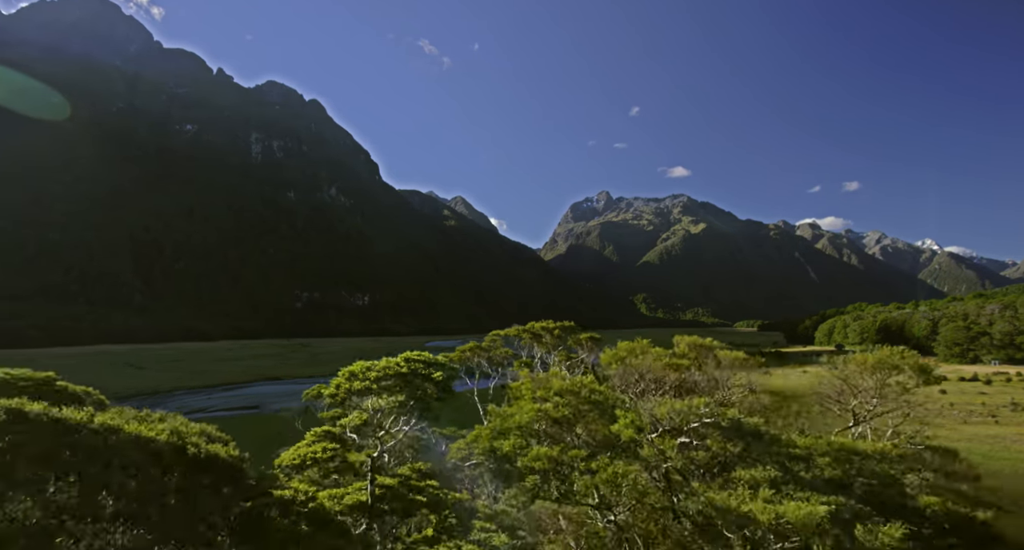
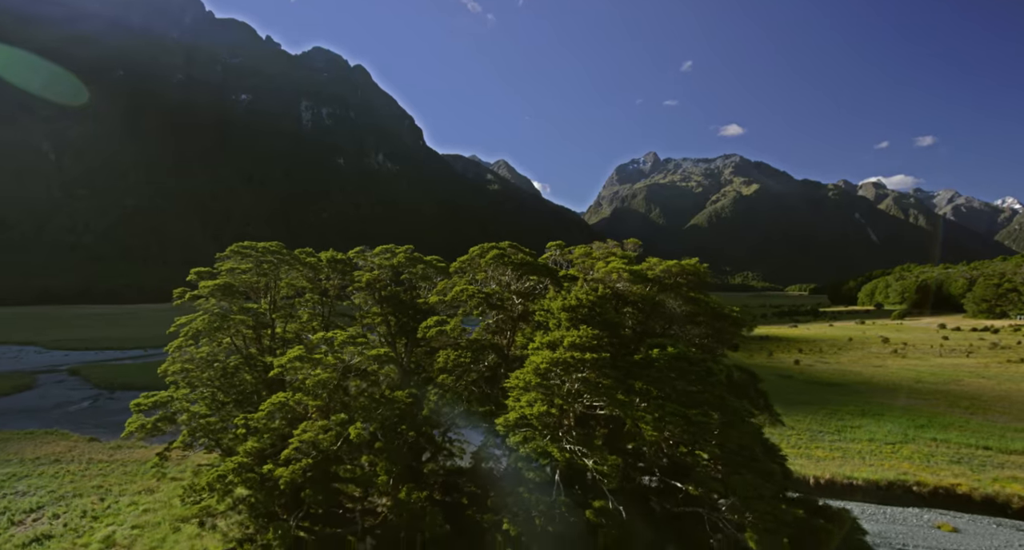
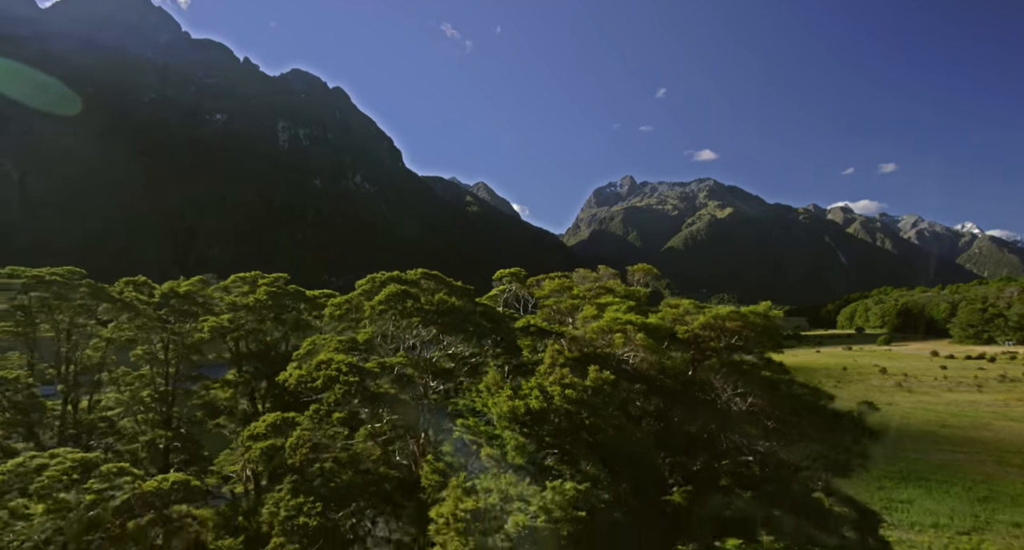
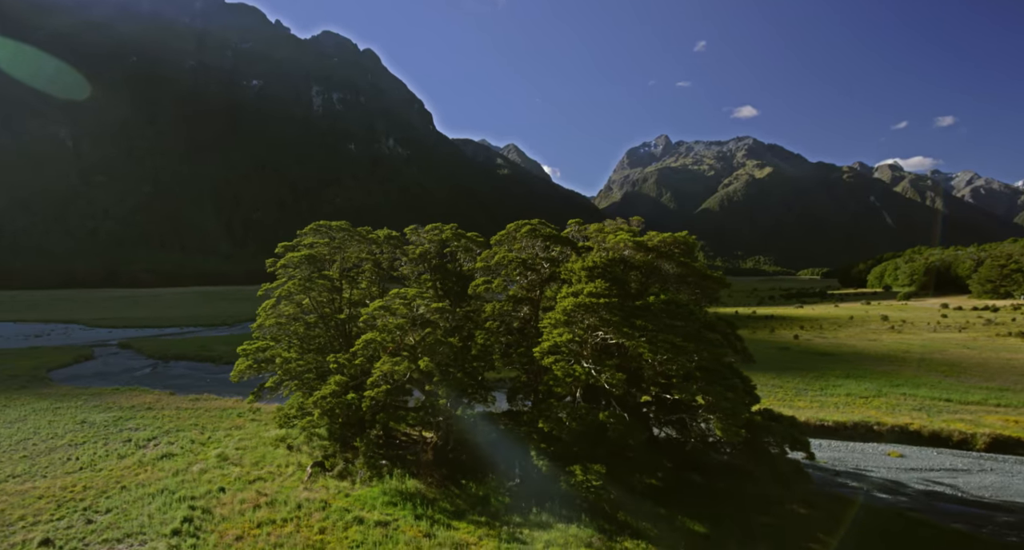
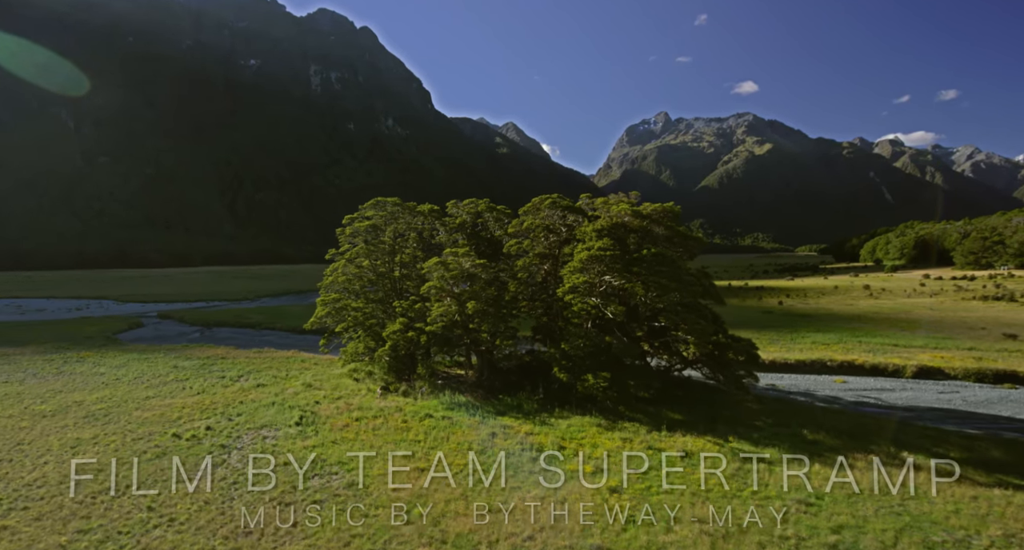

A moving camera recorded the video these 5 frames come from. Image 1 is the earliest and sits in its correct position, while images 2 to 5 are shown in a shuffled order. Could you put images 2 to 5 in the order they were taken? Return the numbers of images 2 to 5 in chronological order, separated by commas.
3, 2, 4, 5
